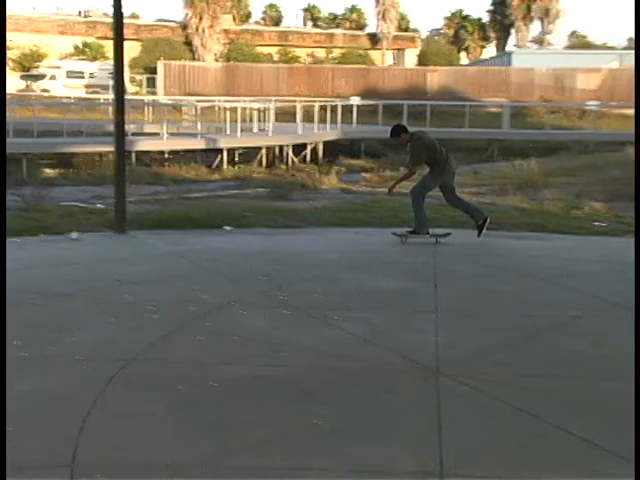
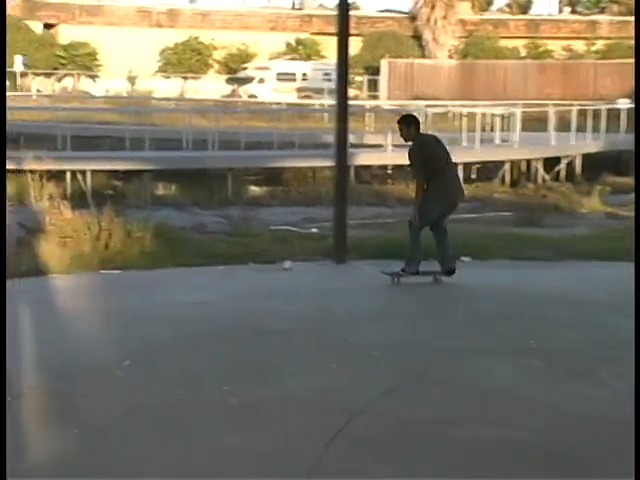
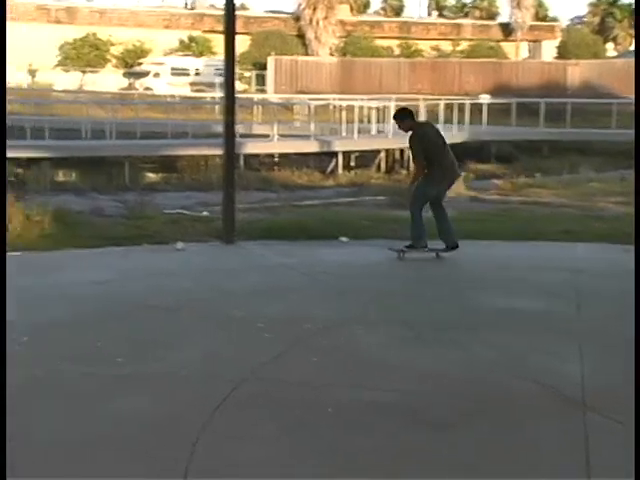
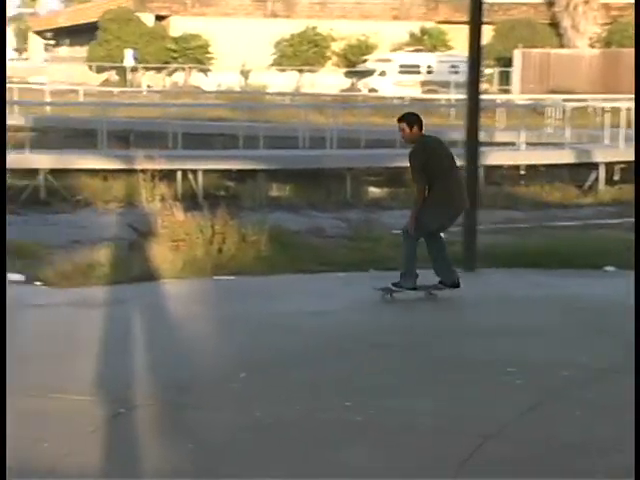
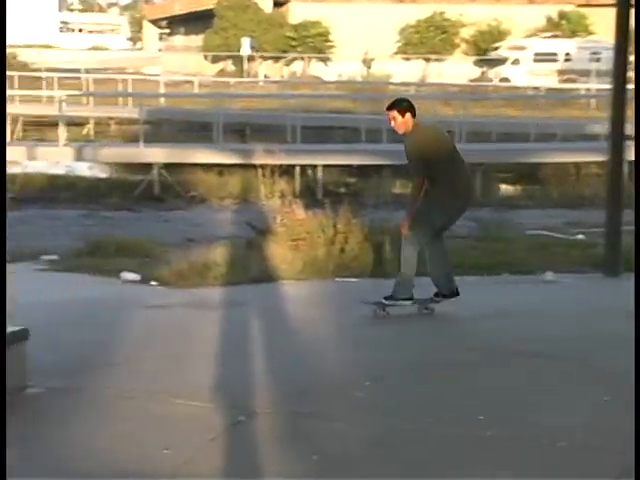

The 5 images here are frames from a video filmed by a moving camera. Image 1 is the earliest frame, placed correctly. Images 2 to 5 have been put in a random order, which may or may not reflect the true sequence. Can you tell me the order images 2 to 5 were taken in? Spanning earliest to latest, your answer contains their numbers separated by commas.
3, 2, 4, 5
